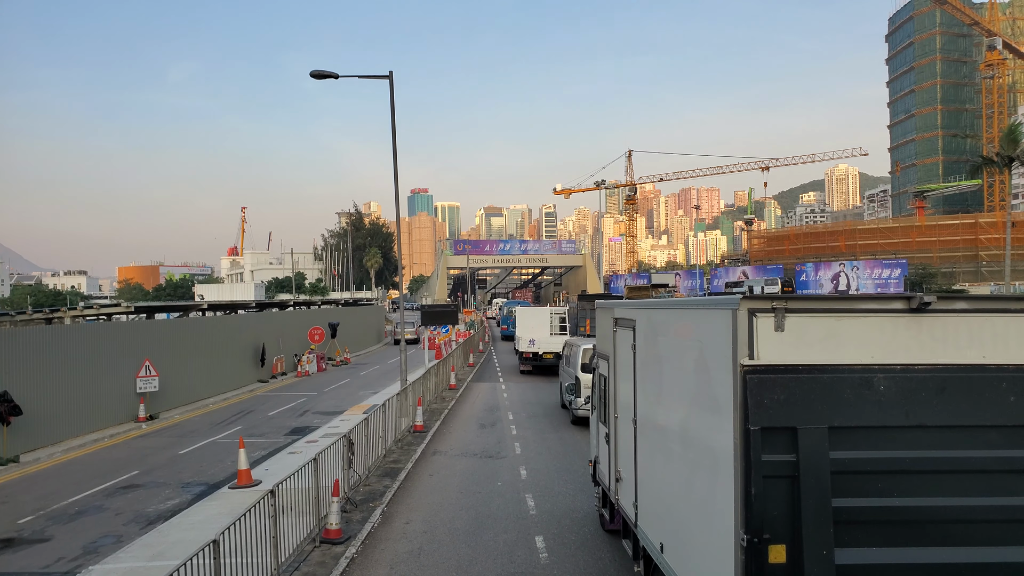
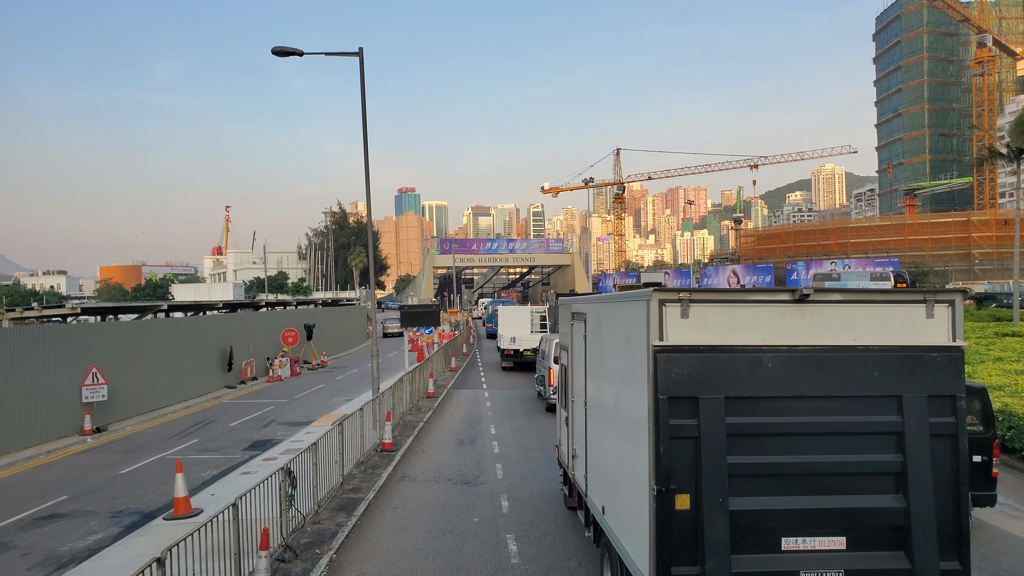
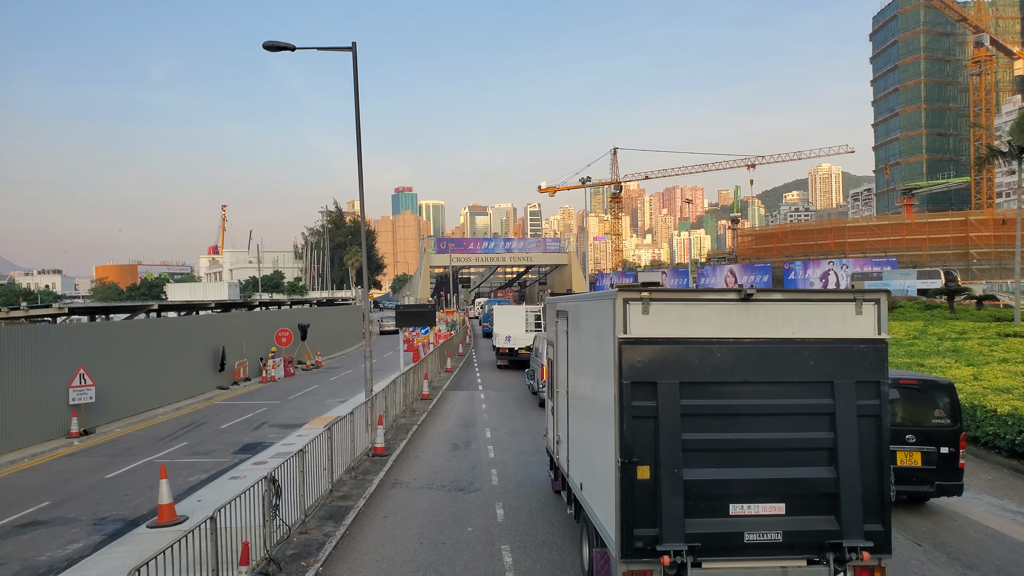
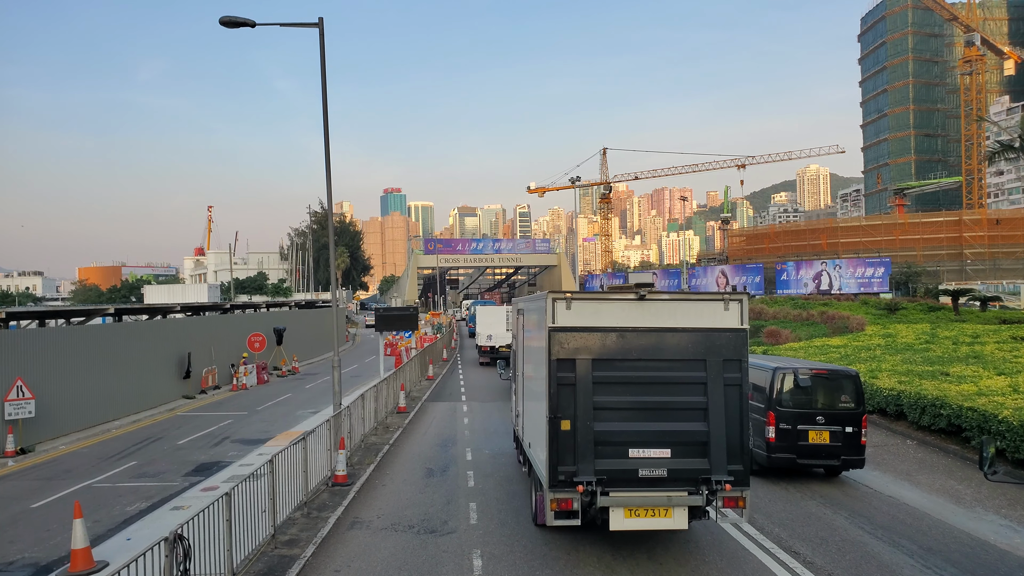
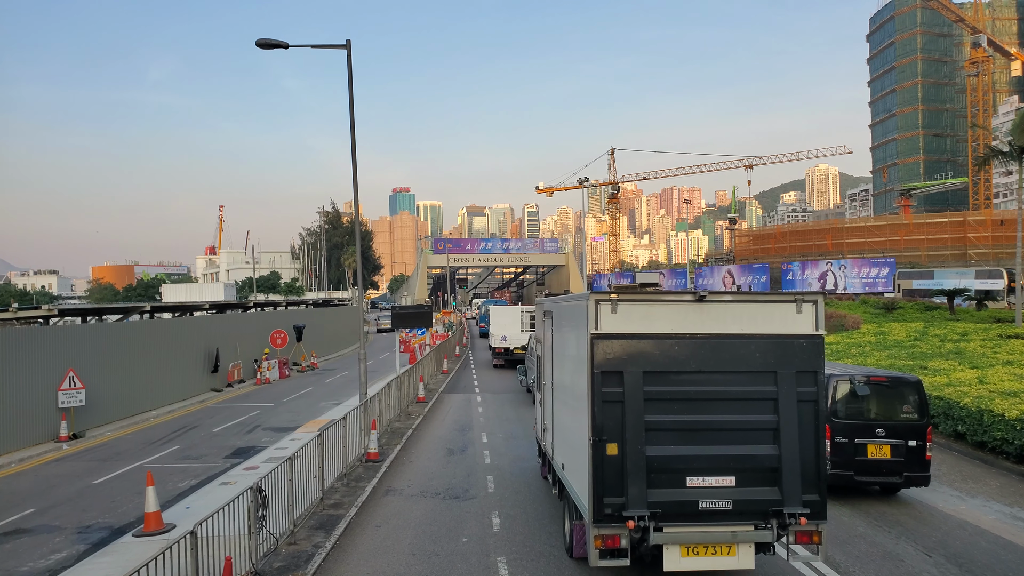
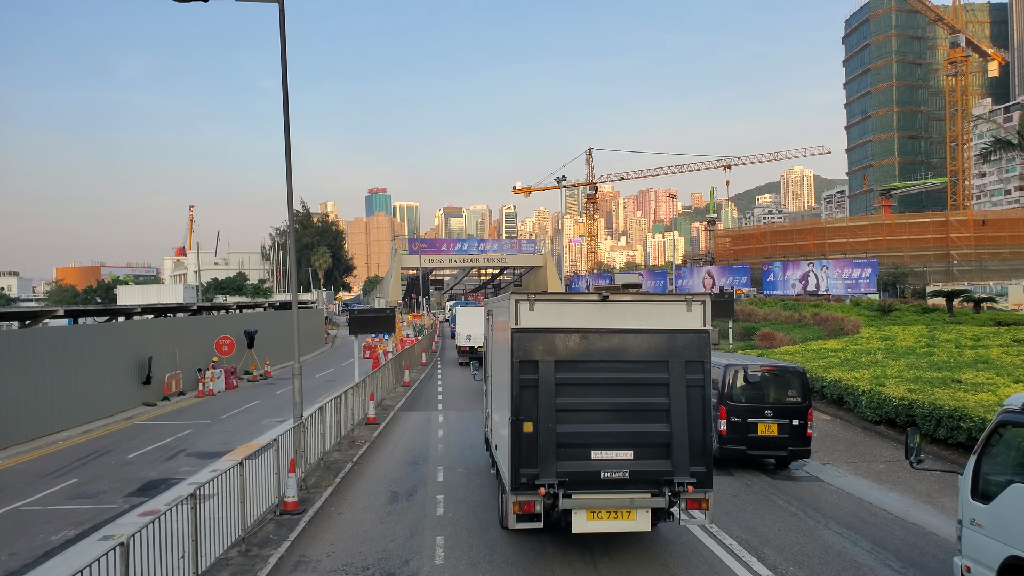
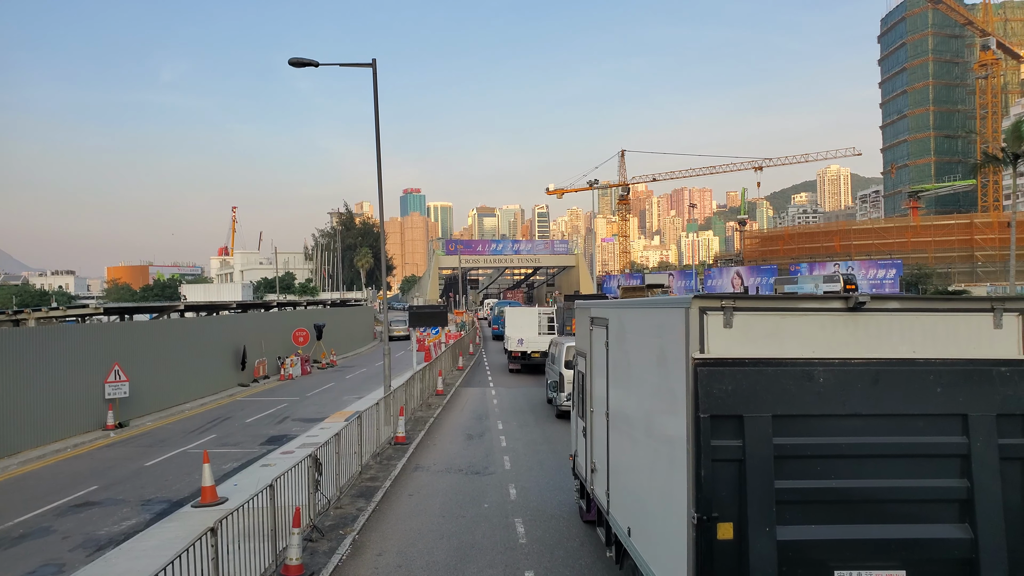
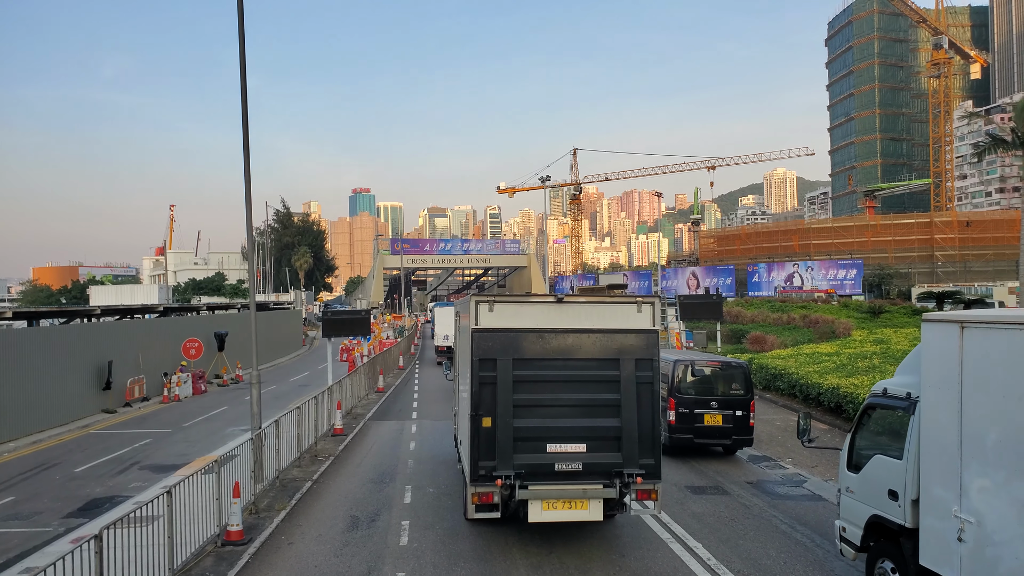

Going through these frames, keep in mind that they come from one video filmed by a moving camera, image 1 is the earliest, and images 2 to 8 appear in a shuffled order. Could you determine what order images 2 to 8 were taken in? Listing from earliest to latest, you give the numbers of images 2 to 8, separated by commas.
7, 2, 3, 5, 4, 6, 8
